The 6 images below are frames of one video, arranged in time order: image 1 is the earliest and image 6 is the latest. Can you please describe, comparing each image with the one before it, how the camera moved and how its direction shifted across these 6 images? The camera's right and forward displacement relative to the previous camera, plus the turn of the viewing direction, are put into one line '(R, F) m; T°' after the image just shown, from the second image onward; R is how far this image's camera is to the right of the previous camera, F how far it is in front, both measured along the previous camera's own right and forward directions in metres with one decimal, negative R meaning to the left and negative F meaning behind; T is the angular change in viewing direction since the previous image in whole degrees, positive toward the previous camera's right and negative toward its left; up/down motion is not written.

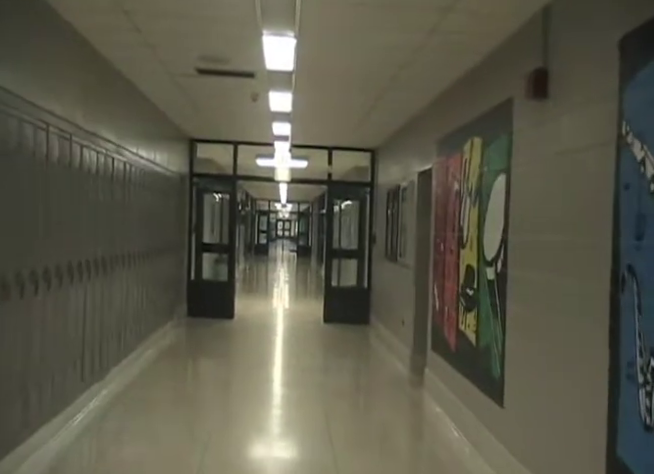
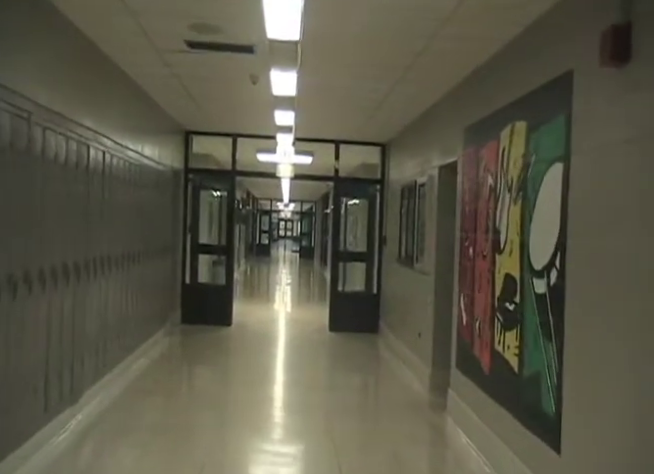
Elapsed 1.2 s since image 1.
(-0.1, +0.8) m; 0°
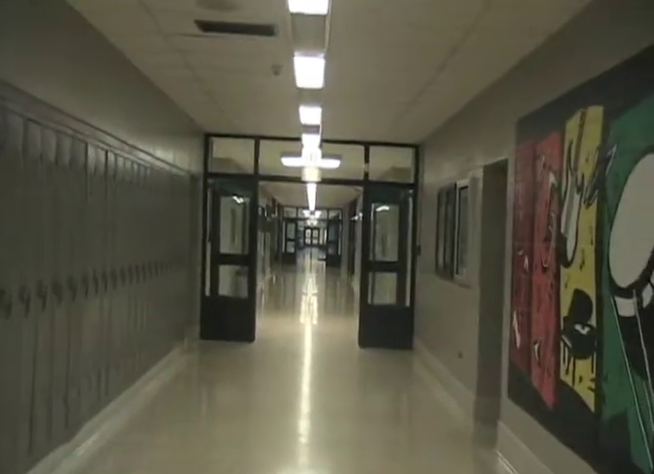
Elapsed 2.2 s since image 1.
(0.0, +0.6) m; -2°
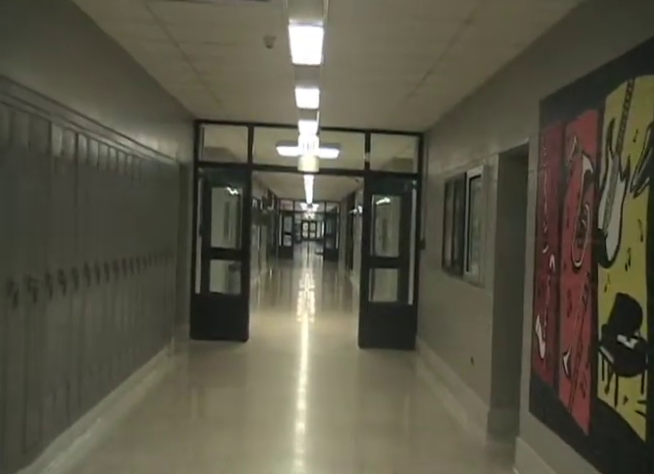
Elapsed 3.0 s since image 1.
(0.0, +0.5) m; 0°
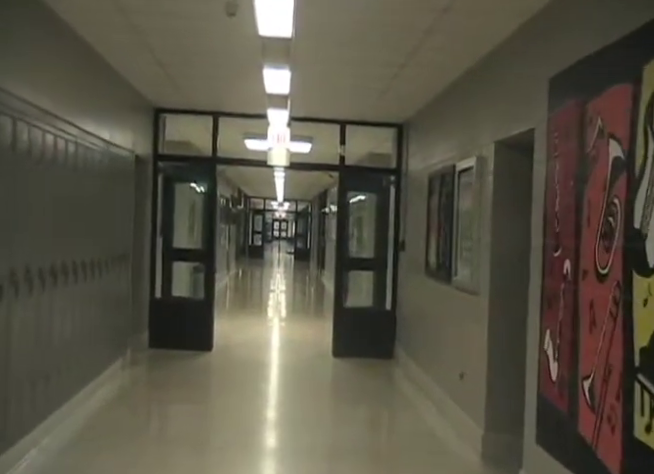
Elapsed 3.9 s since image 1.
(0.0, +0.6) m; +2°
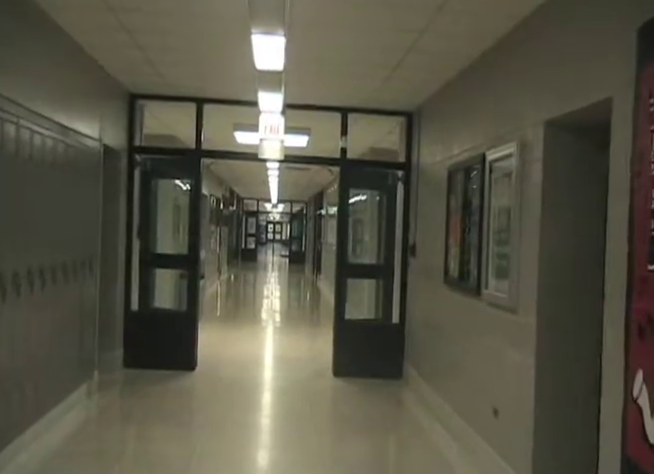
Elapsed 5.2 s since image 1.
(-0.1, +0.9) m; 0°
